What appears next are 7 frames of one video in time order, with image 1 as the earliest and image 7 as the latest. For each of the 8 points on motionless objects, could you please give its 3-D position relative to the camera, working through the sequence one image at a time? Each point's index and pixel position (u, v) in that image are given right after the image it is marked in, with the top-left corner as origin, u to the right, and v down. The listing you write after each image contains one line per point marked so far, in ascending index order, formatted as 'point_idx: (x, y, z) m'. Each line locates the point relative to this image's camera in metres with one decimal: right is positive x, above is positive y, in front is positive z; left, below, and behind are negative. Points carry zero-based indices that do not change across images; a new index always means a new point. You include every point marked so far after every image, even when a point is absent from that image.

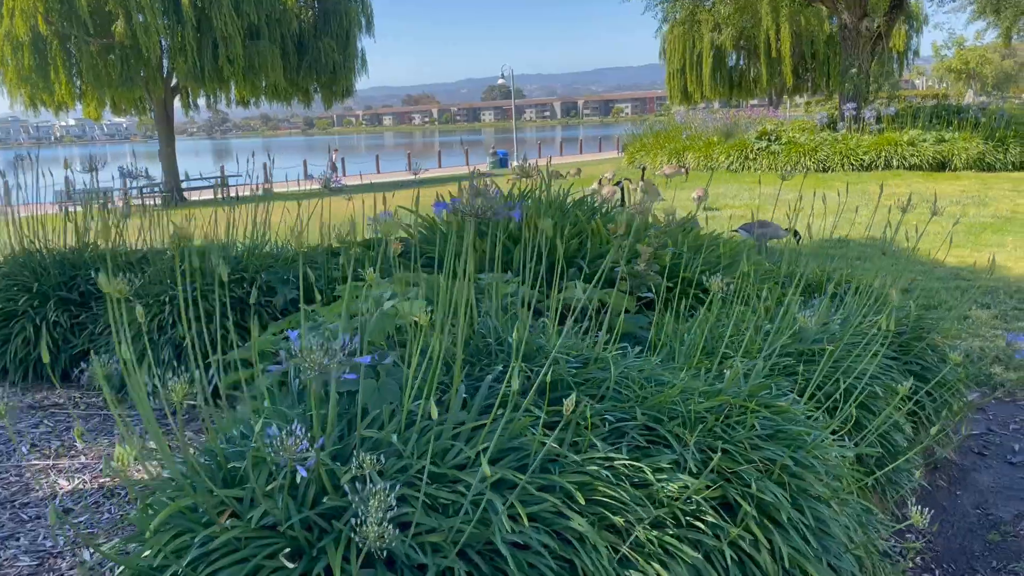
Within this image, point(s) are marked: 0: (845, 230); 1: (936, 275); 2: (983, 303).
0: (+4.1, +0.7, +10.8) m
1: (+3.9, +0.1, +8.0) m
2: (+3.7, -0.1, +6.9) m
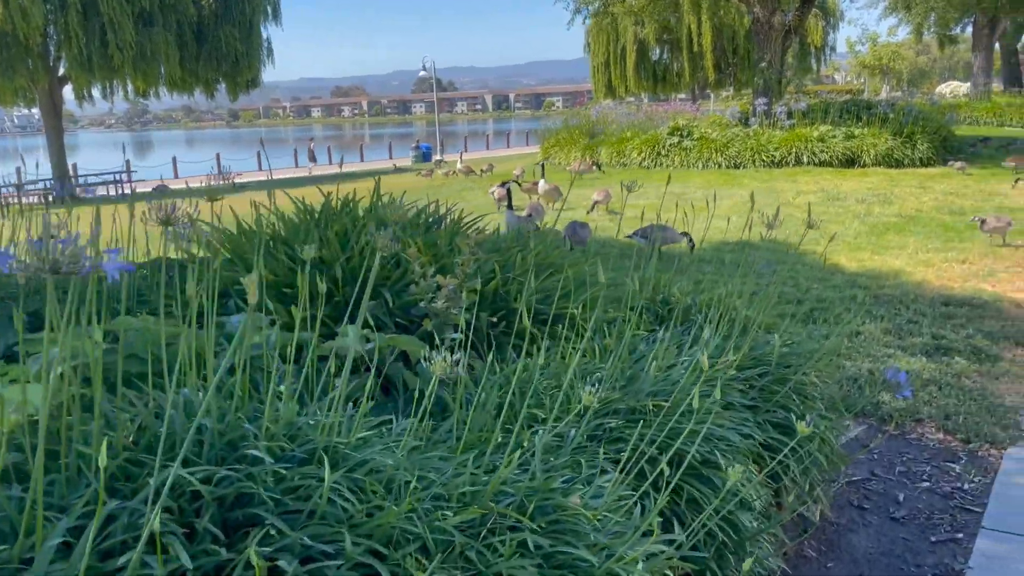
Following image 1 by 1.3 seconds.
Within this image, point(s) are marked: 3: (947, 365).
0: (+2.8, +0.7, +10.3) m
1: (+2.7, 0.0, +7.5) m
2: (+2.7, -0.2, +6.4) m
3: (+2.7, -0.5, +5.4) m
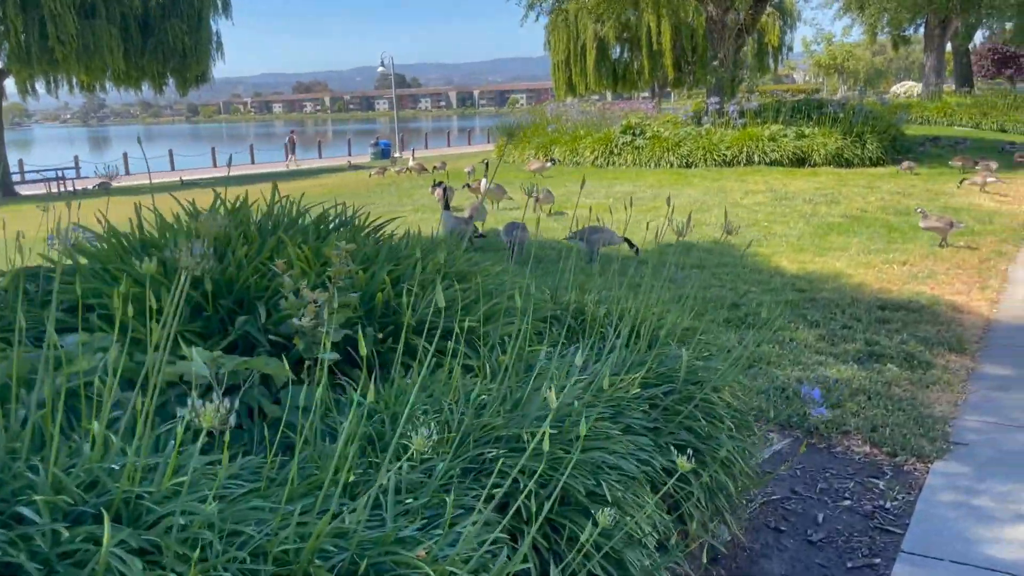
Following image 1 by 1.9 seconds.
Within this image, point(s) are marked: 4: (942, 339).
0: (+2.1, +0.6, +10.2) m
1: (+2.2, 0.0, +7.4) m
2: (+2.1, -0.2, +6.3) m
3: (+2.2, -0.5, +5.3) m
4: (+3.0, -0.4, +6.1) m
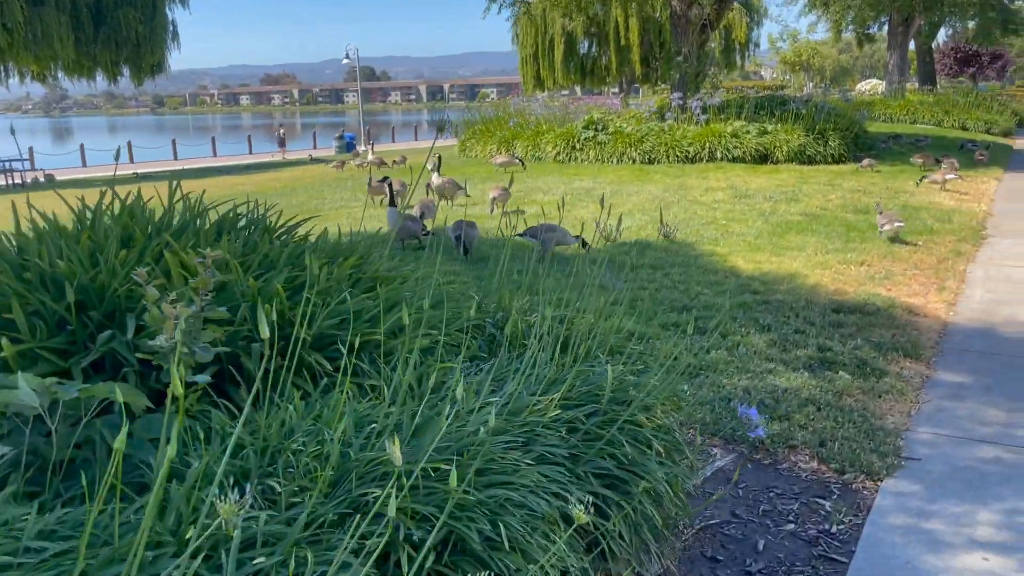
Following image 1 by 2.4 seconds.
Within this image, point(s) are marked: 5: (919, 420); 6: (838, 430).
0: (+1.5, +0.7, +9.9) m
1: (+1.7, 0.0, +7.1) m
2: (+1.7, -0.3, +6.0) m
3: (+1.8, -0.5, +5.1) m
4: (+2.6, -0.4, +5.9) m
5: (+2.2, -0.7, +4.7) m
6: (+1.7, -0.7, +4.4) m
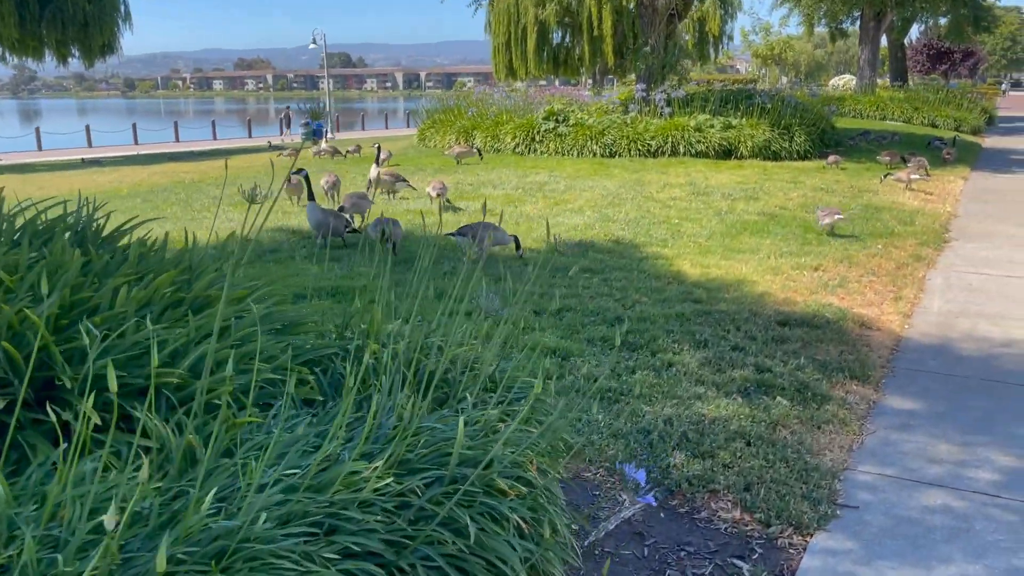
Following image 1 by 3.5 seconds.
0: (+0.9, +0.6, +9.4) m
1: (+1.1, -0.1, +6.6) m
2: (+1.2, -0.3, +5.5) m
3: (+1.3, -0.6, +4.5) m
4: (+2.0, -0.5, +5.4) m
5: (+1.7, -0.8, +4.2) m
6: (+1.1, -0.8, +3.9) m
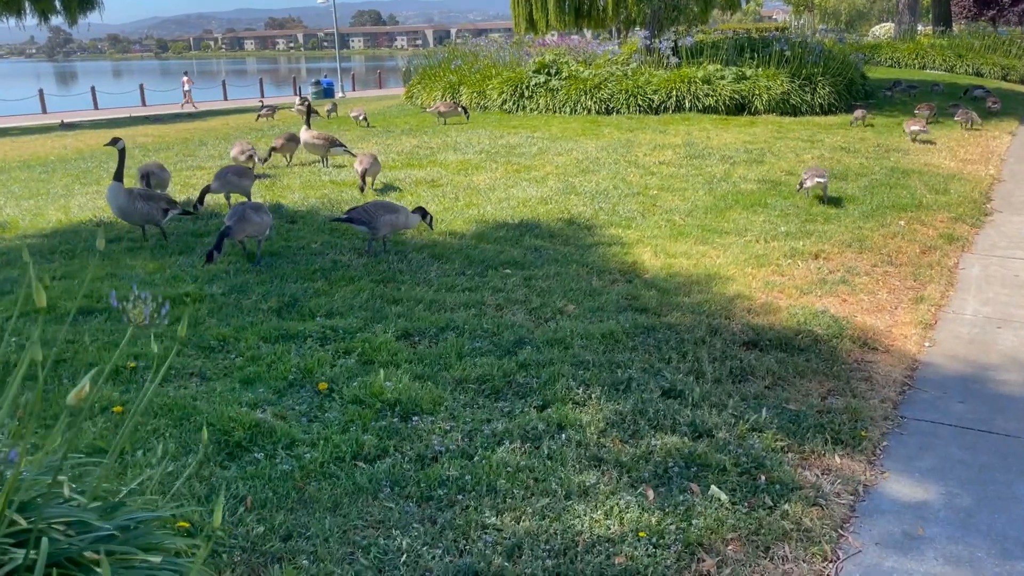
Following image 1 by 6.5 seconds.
0: (+0.3, +0.7, +7.7) m
1: (+0.5, -0.1, +4.9) m
2: (+0.5, -0.4, +3.8) m
3: (+0.6, -0.8, +2.9) m
4: (+1.3, -0.5, +3.7) m
5: (+0.9, -0.9, +2.5) m
6: (+0.4, -1.0, +2.2) m
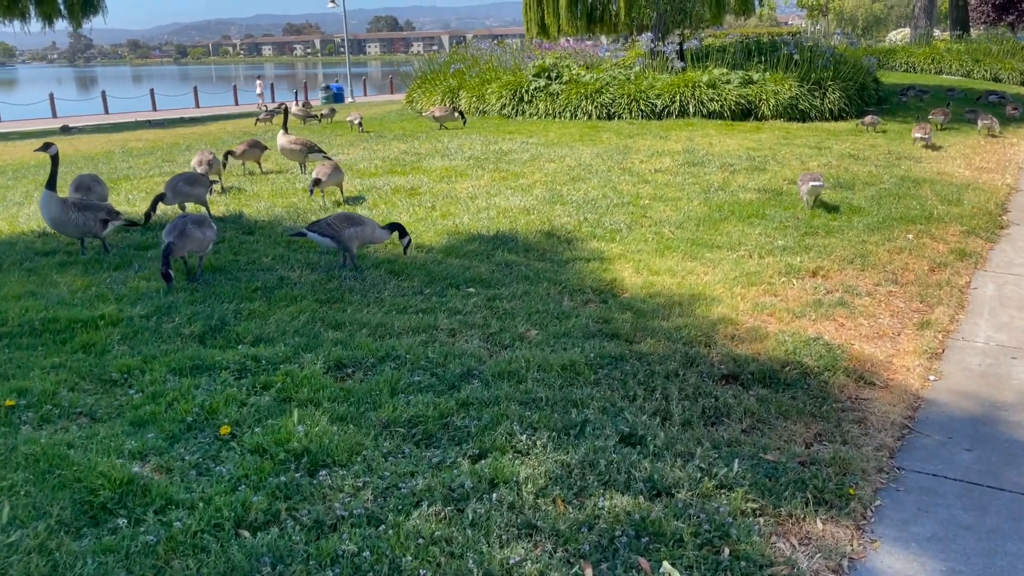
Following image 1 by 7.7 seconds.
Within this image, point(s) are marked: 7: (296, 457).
0: (+0.1, +0.6, +7.2) m
1: (+0.2, -0.2, +4.4) m
2: (+0.2, -0.5, +3.3) m
3: (+0.3, -0.9, +2.4) m
4: (+1.1, -0.7, +3.2) m
5: (+0.7, -1.1, +2.0) m
6: (+0.1, -1.1, +1.7) m
7: (-0.7, -0.6, +3.0) m
